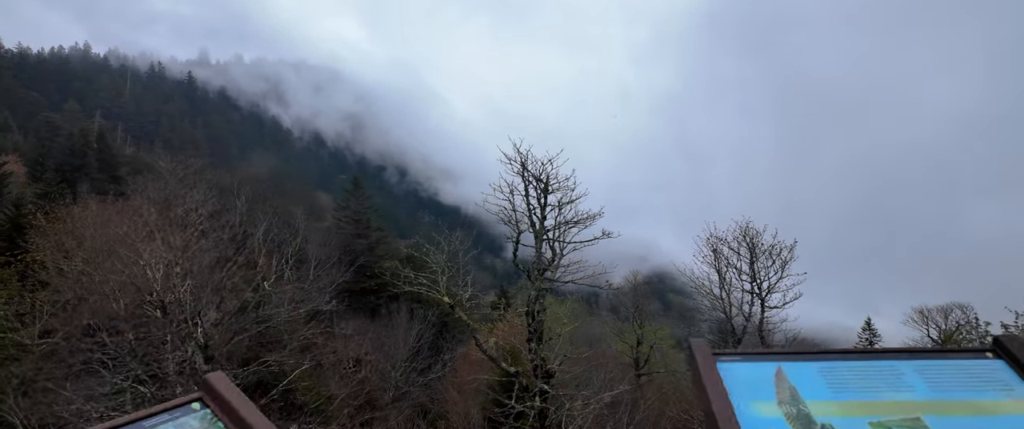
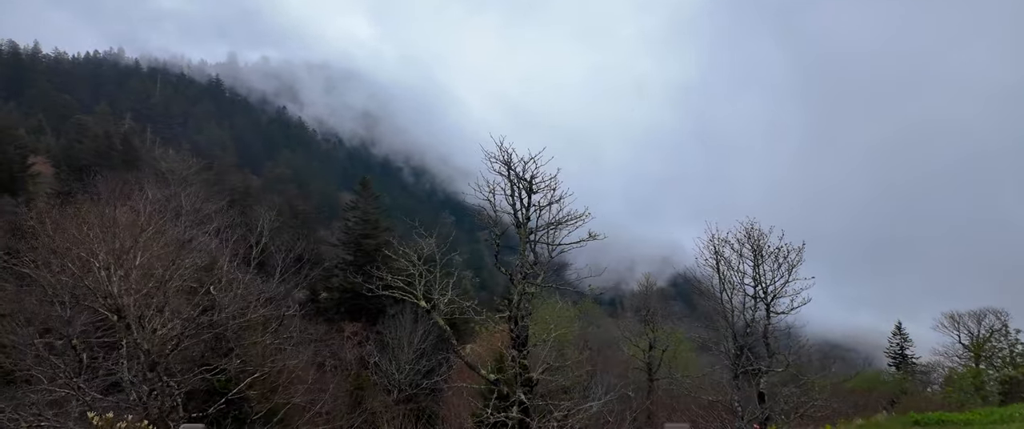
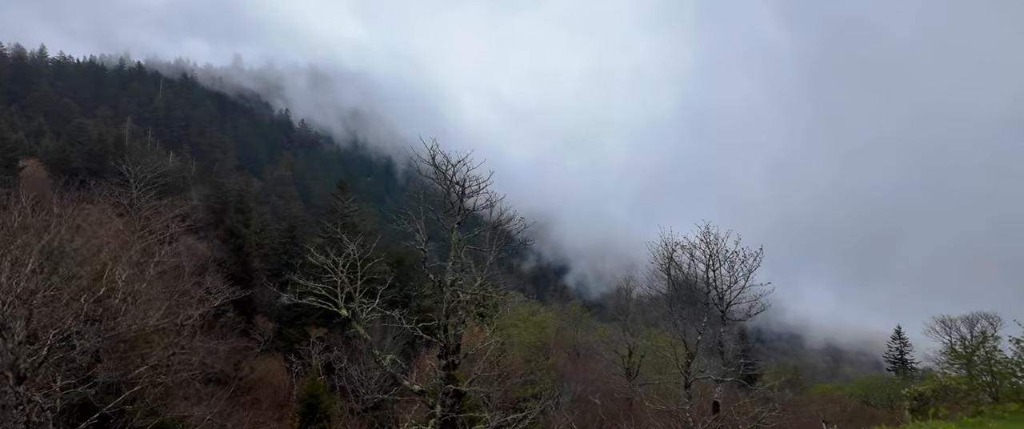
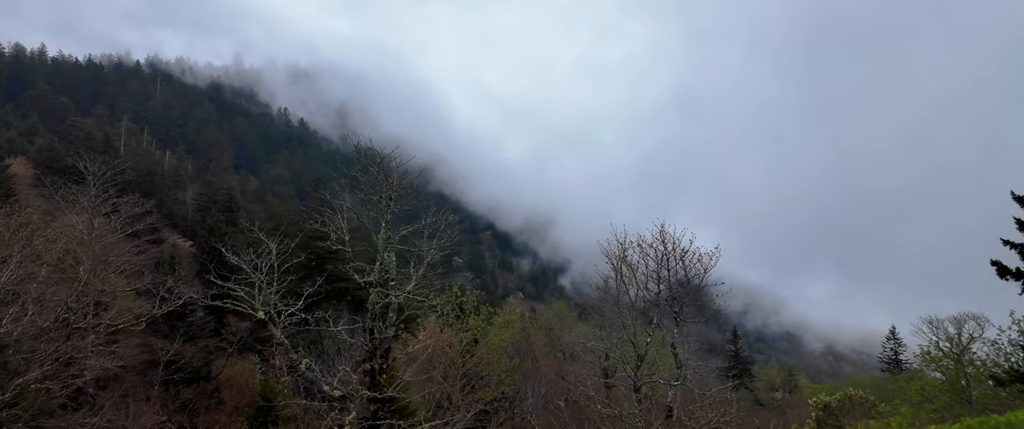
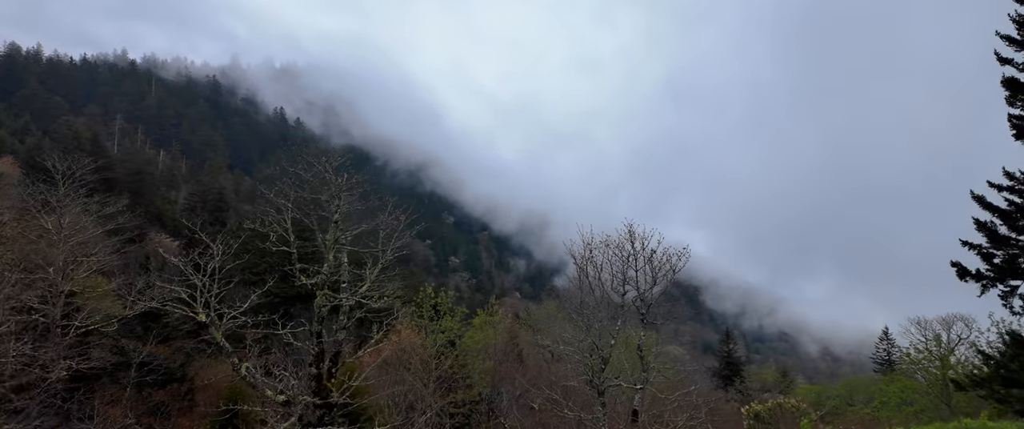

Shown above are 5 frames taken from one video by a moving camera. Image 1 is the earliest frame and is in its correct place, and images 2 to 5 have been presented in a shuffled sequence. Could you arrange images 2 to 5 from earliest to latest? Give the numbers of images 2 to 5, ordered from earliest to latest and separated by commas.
2, 3, 4, 5
